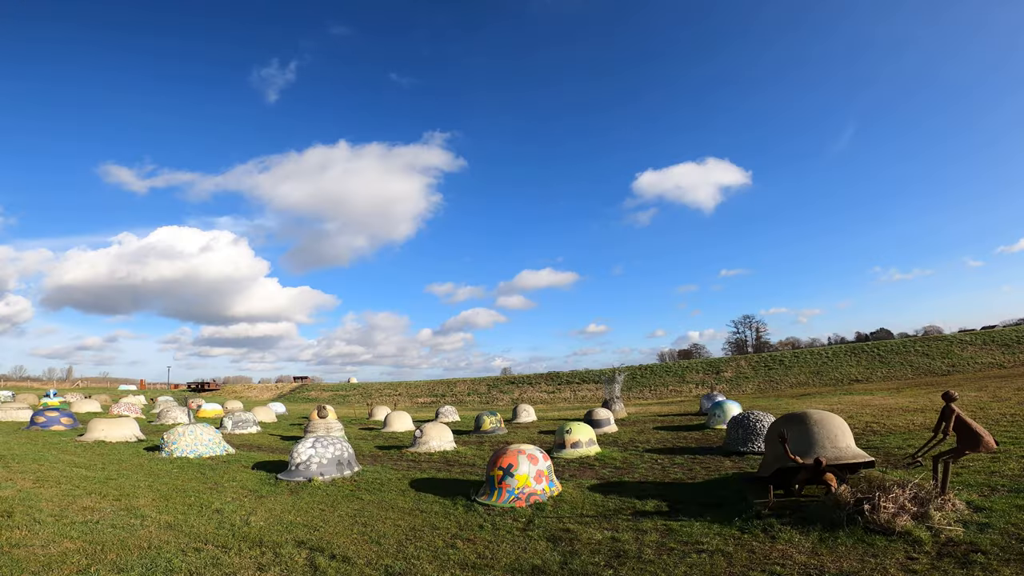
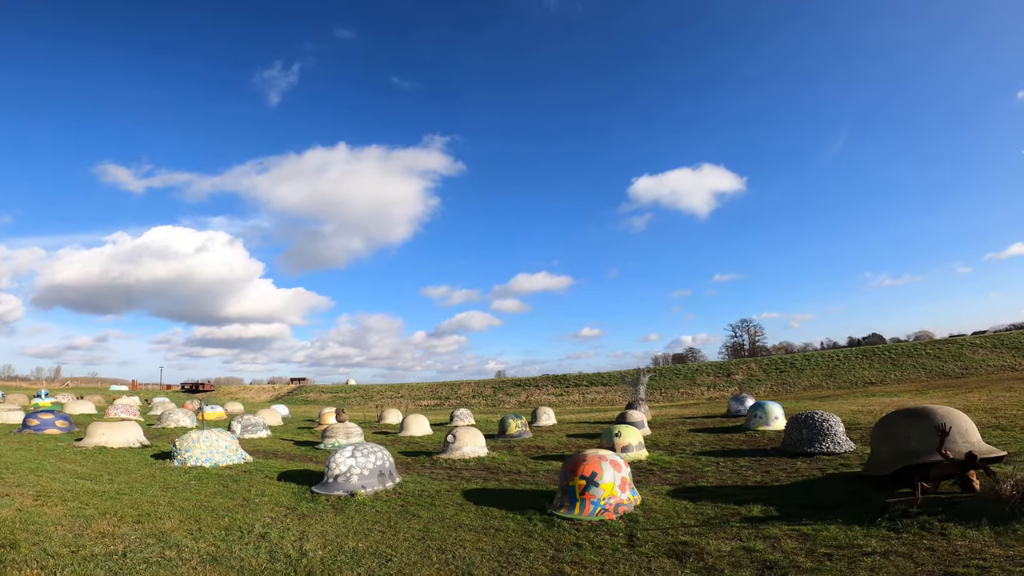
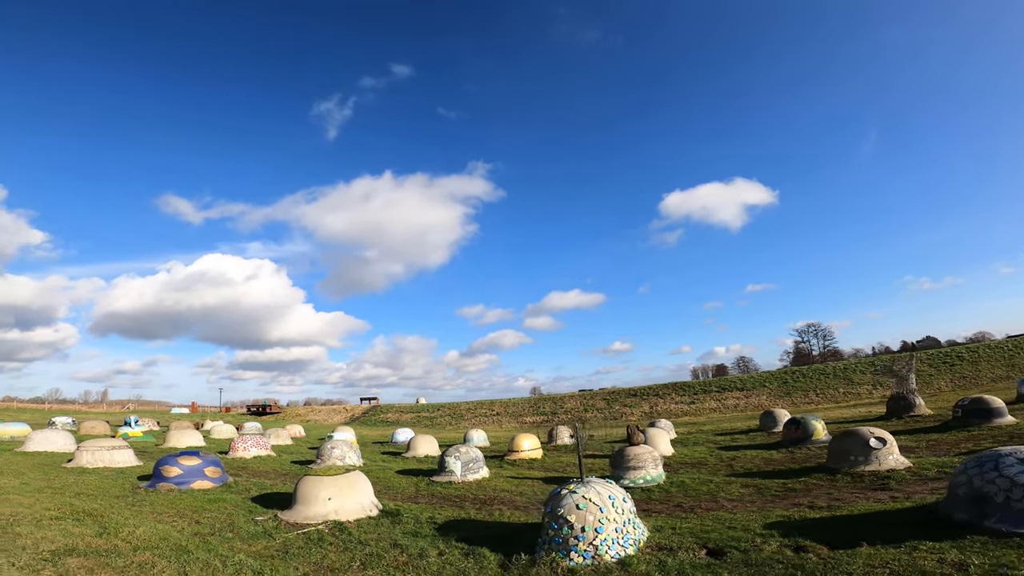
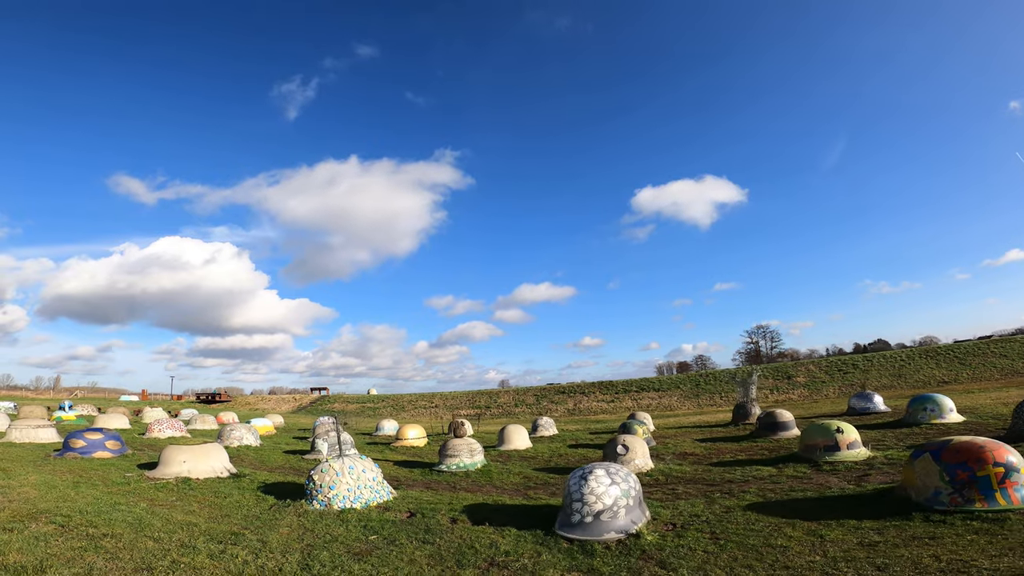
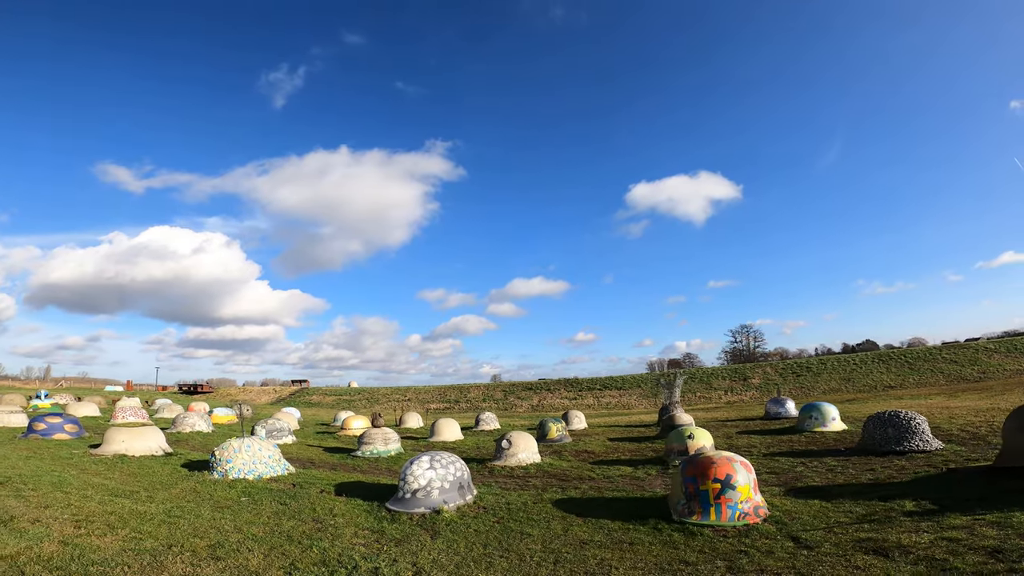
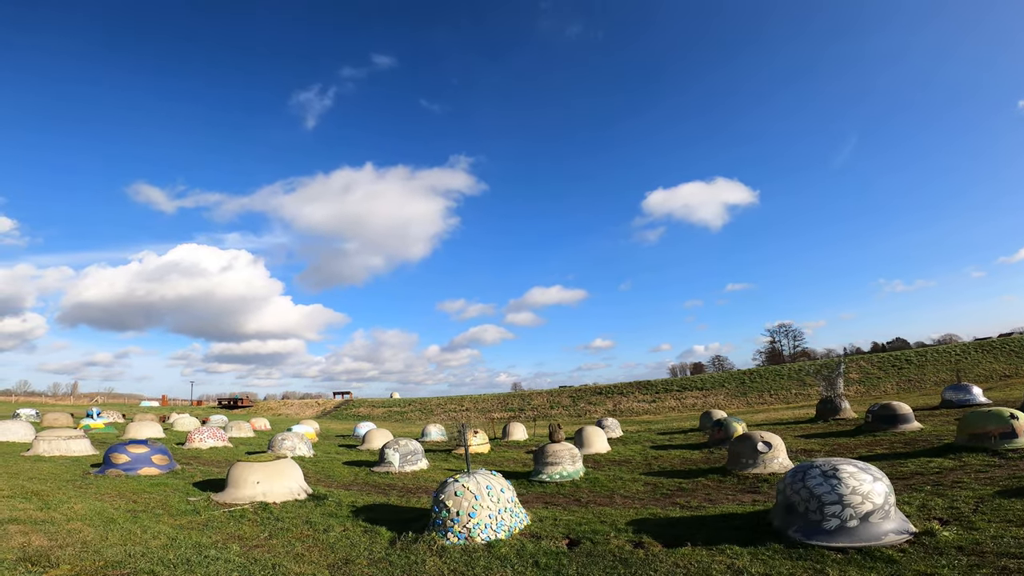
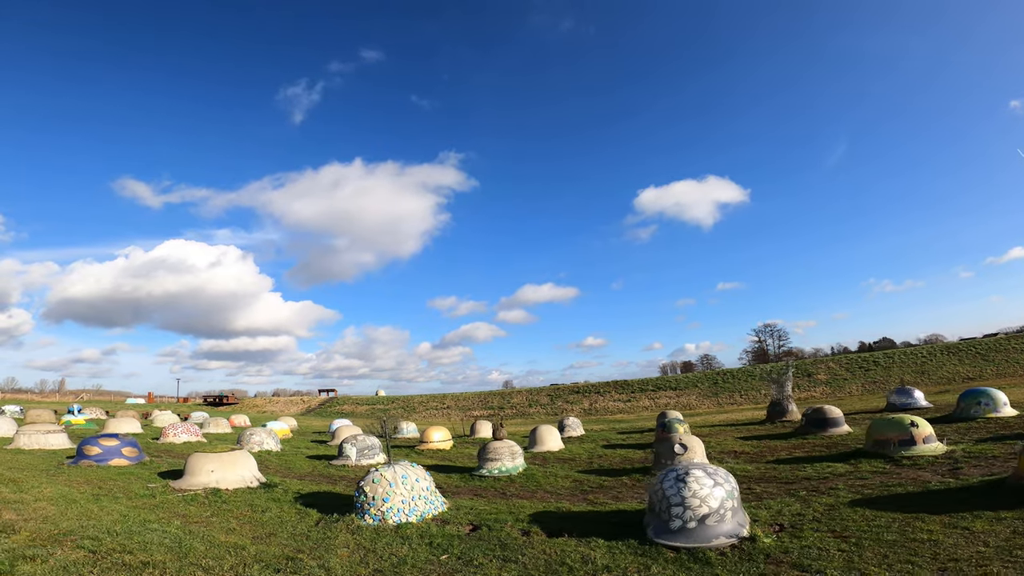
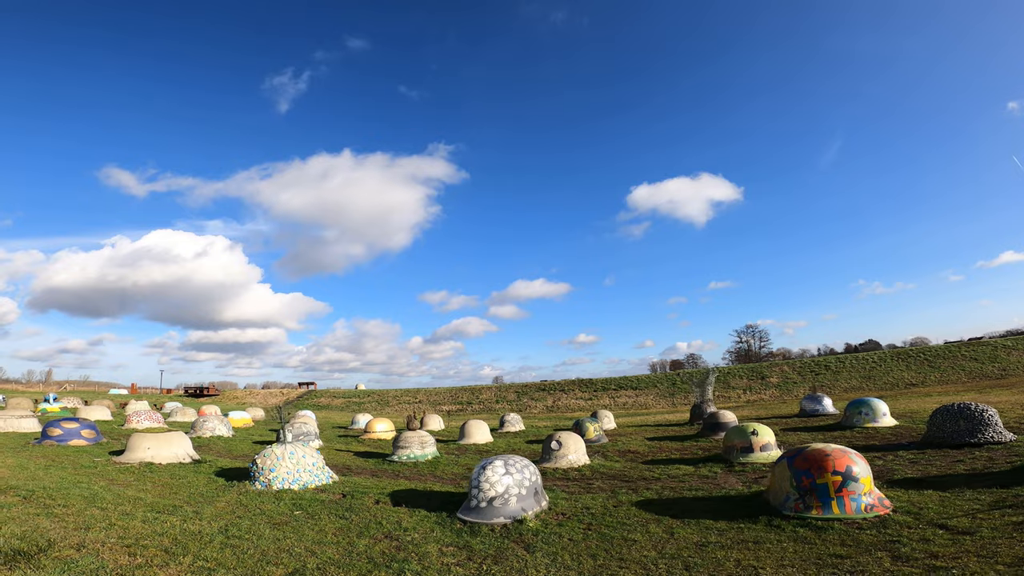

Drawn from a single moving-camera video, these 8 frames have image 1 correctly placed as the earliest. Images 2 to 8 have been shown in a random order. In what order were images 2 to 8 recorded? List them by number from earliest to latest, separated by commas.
2, 5, 8, 4, 7, 6, 3
